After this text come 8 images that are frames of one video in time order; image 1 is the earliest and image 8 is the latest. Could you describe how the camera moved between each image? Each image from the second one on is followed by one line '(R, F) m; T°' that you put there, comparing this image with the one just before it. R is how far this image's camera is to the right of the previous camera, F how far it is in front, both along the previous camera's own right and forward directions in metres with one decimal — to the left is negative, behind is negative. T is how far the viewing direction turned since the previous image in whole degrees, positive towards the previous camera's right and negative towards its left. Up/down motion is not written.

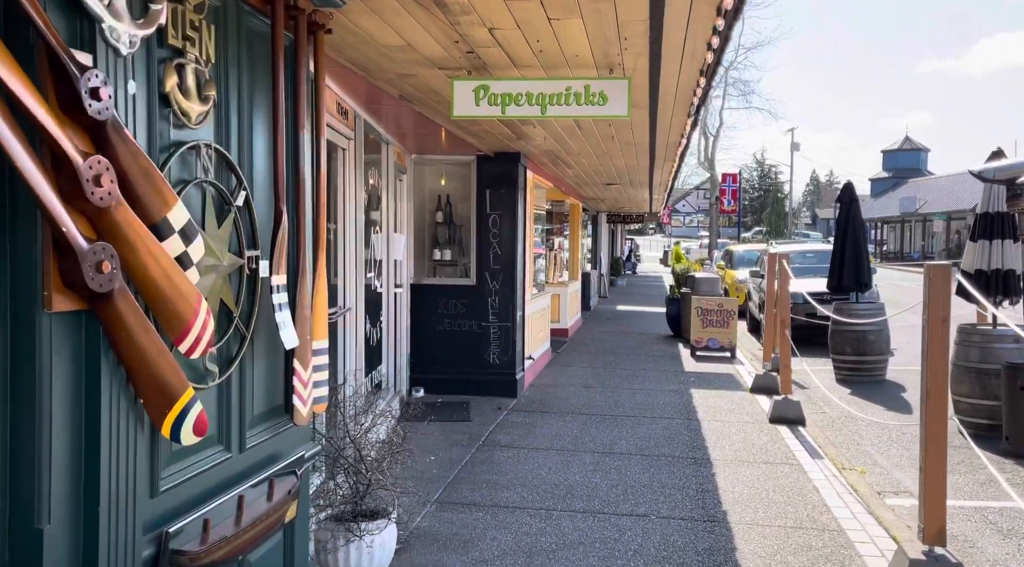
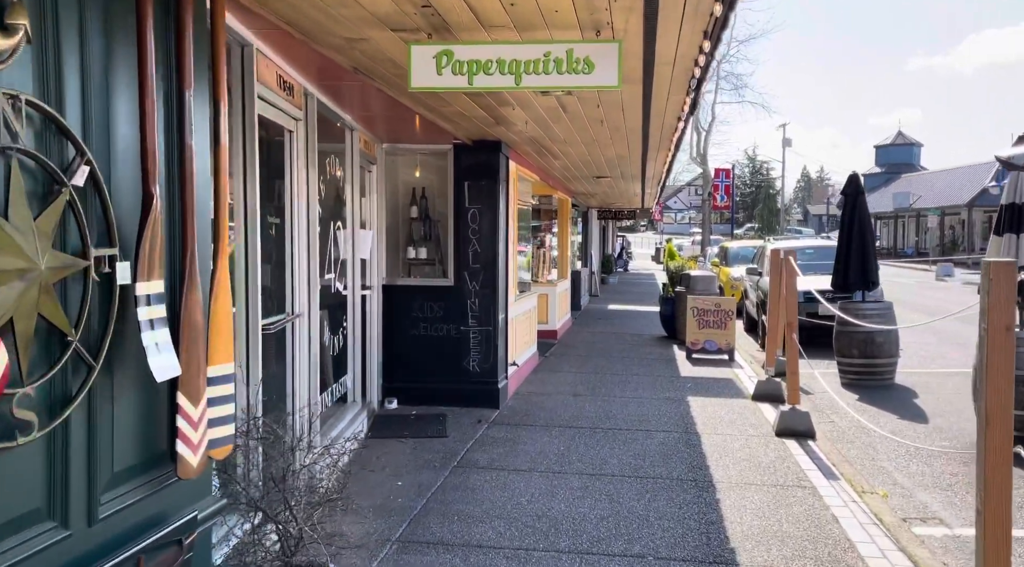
(+0.1, +0.7) m; +1°
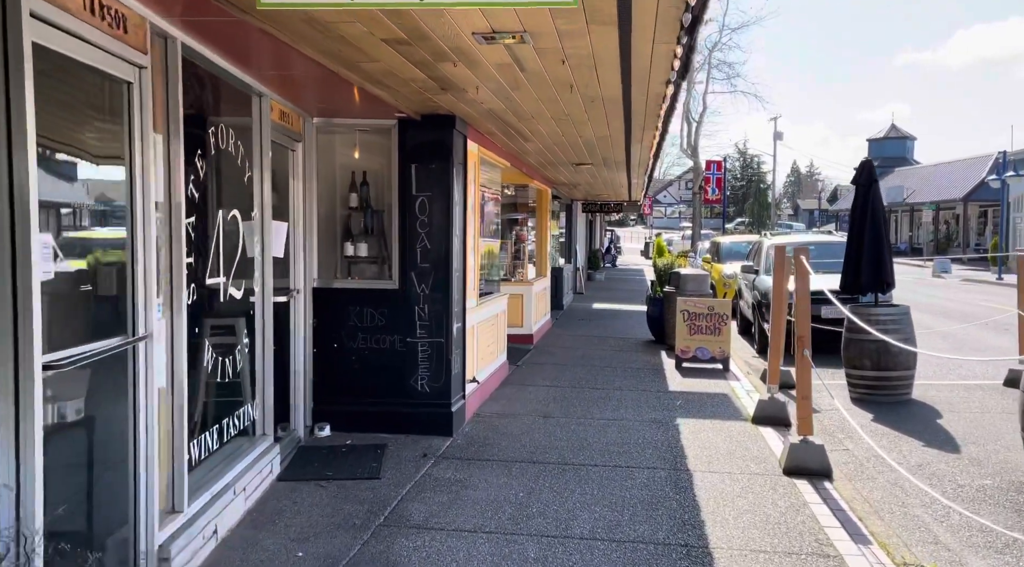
(+0.3, +1.2) m; +1°
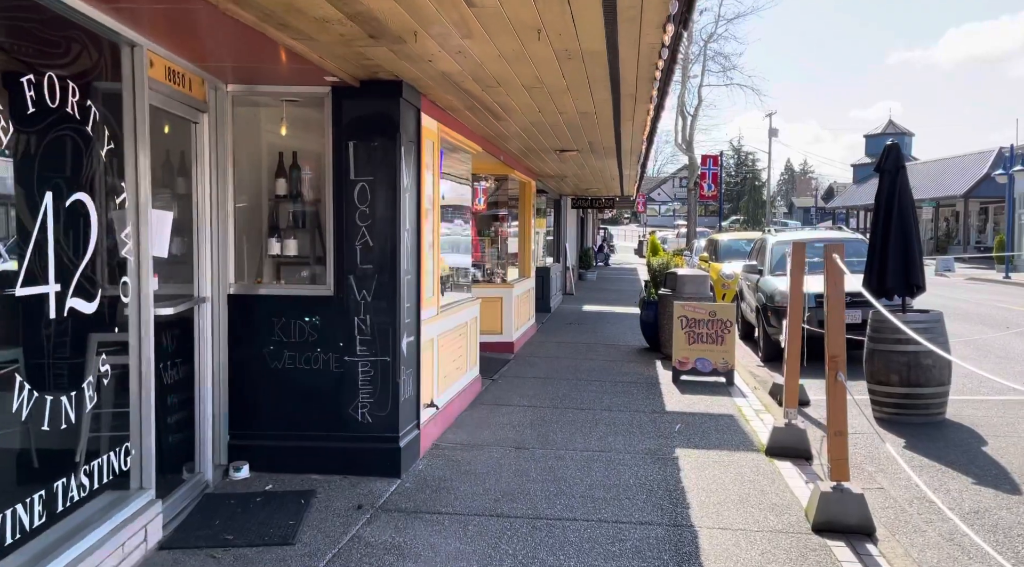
(+0.2, +1.1) m; 0°
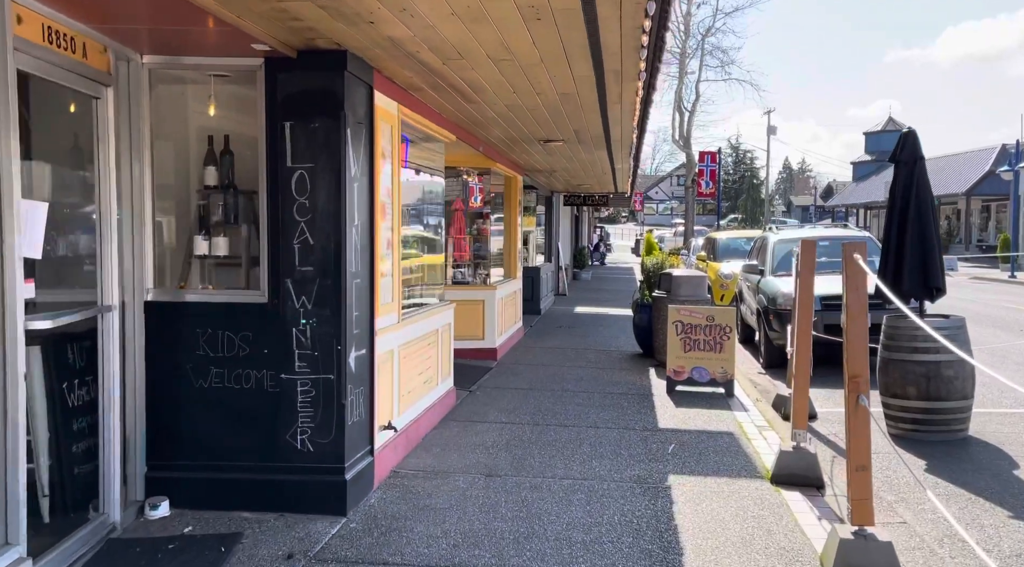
(+0.2, +0.7) m; 0°
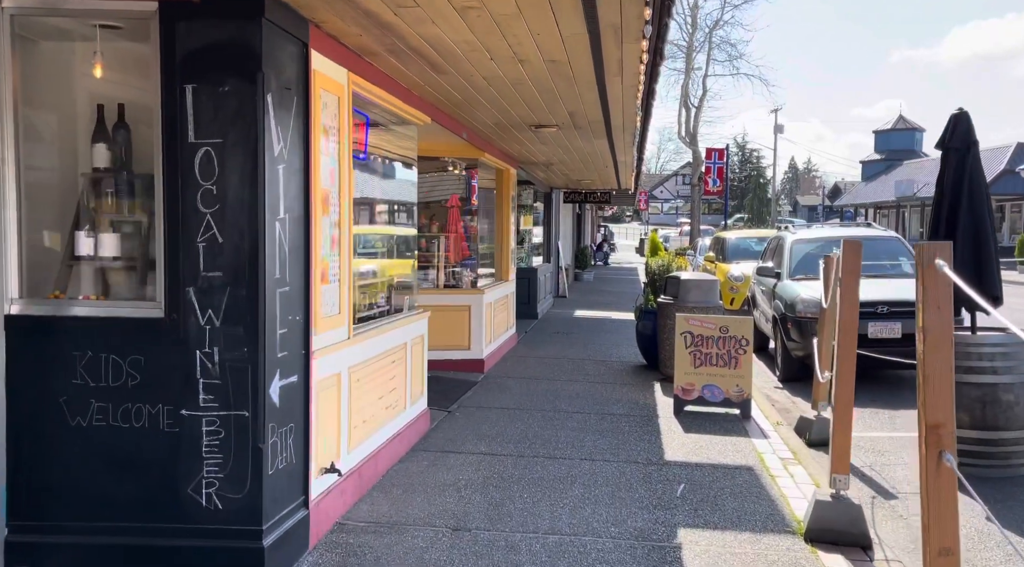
(+0.2, +1.0) m; 0°
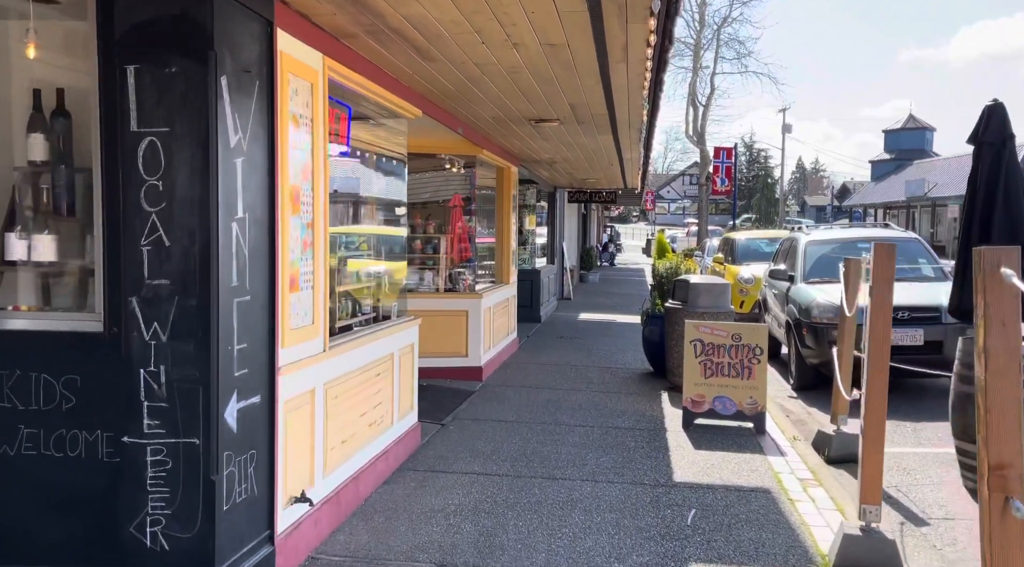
(+0.1, +0.4) m; 0°
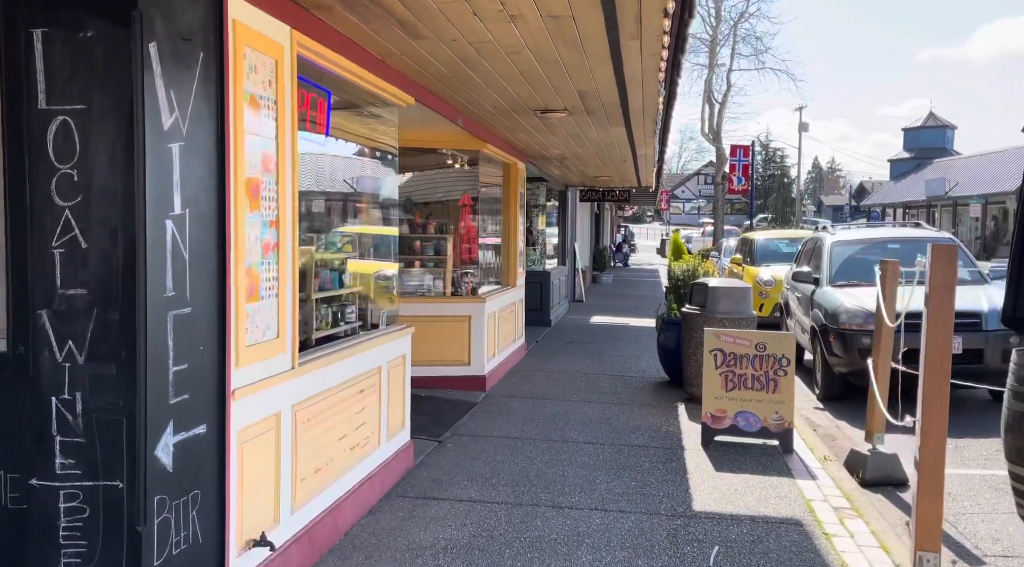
(+0.1, +0.5) m; -1°
